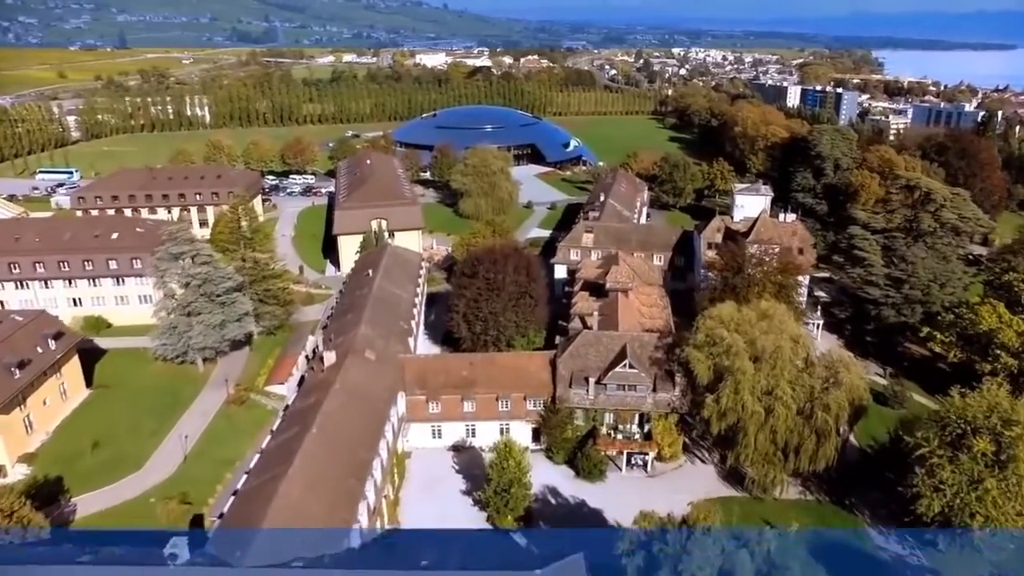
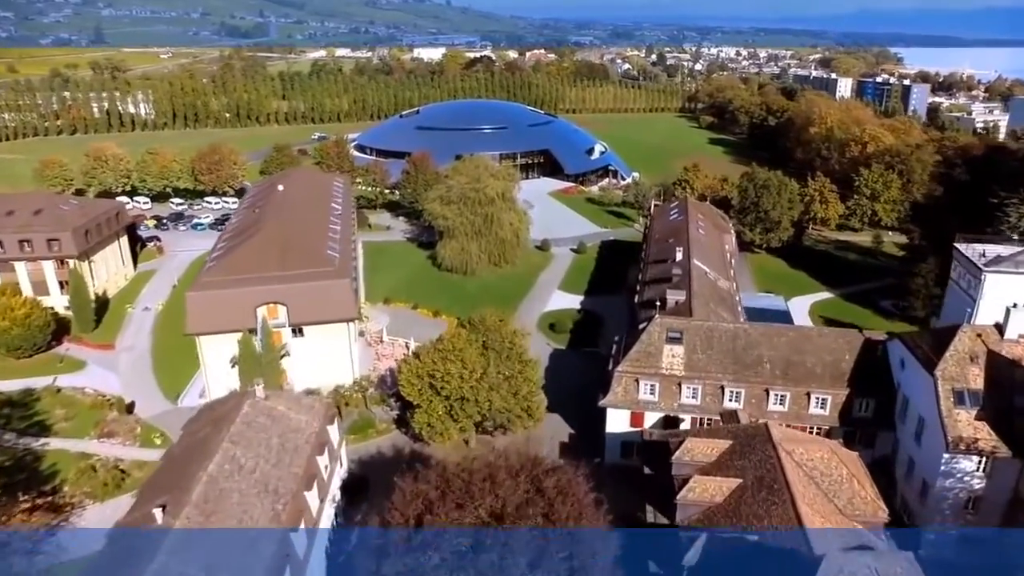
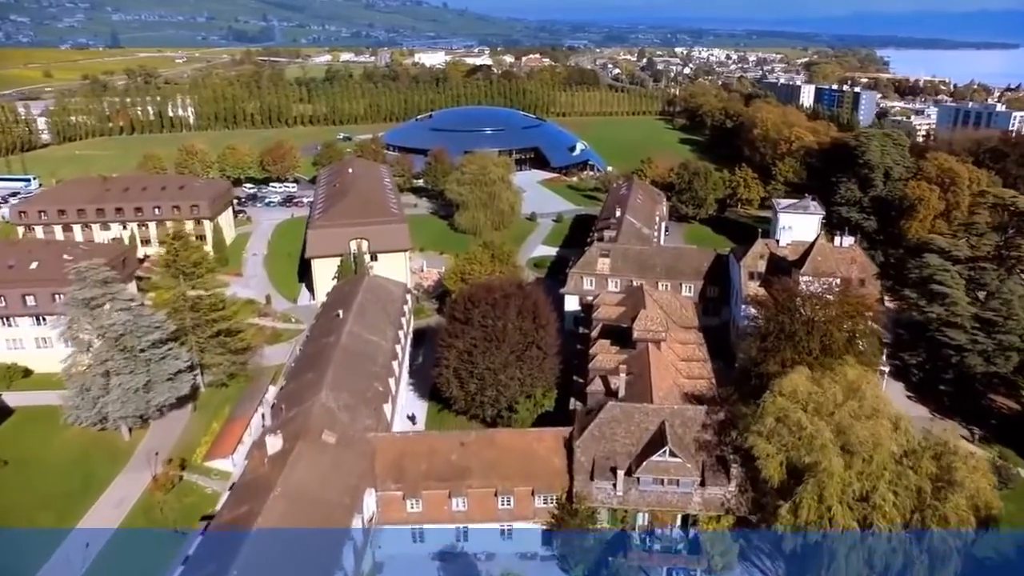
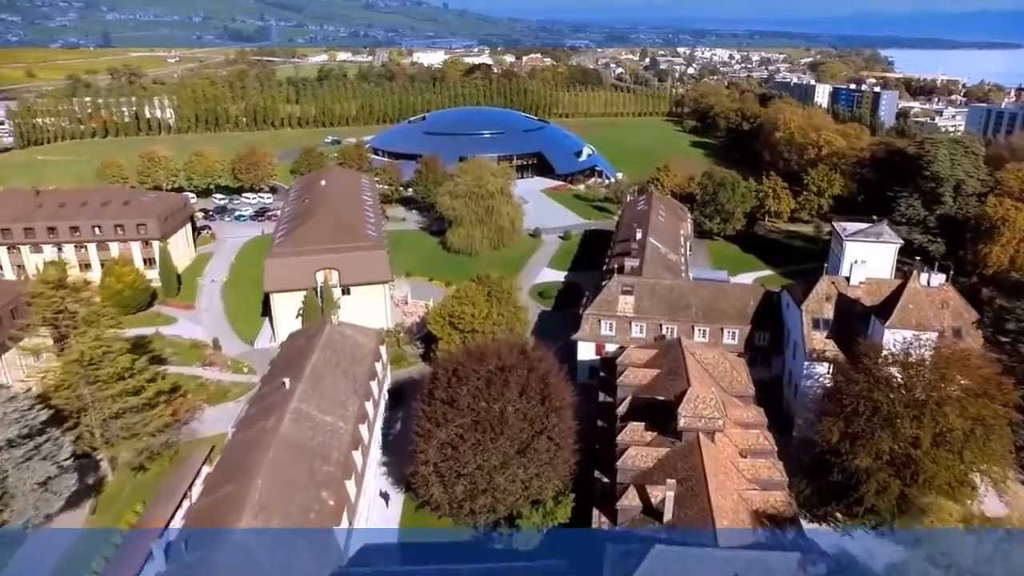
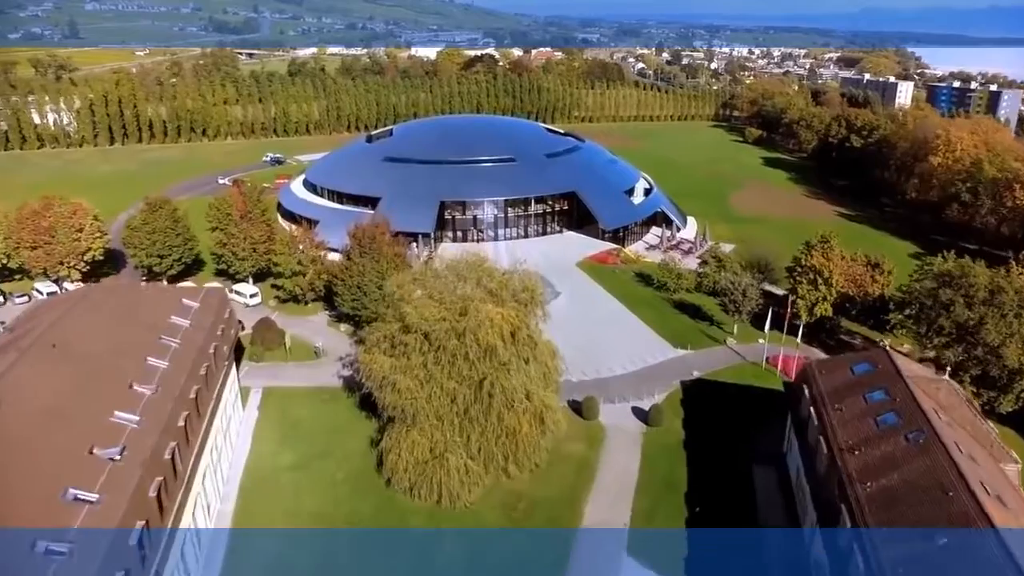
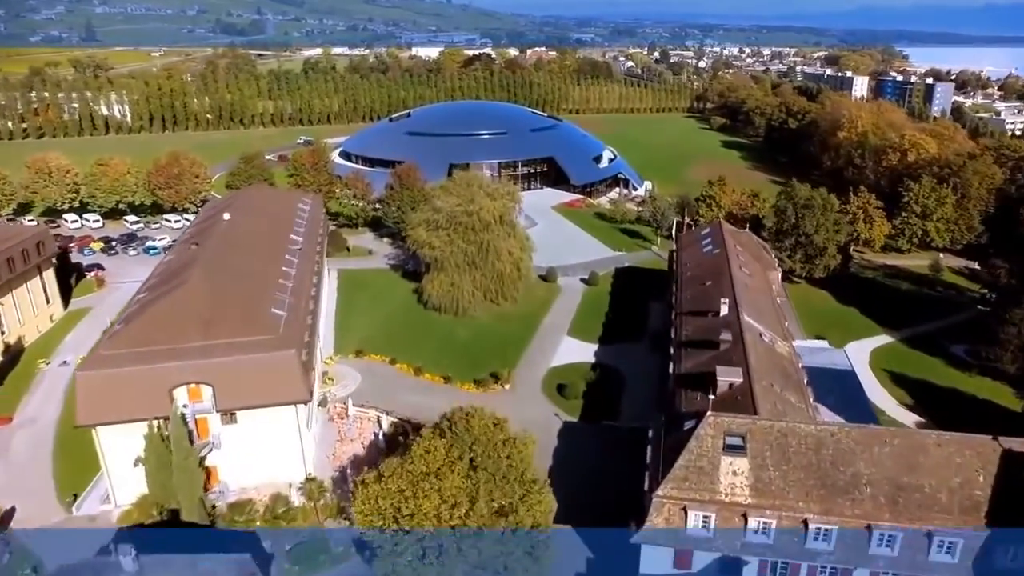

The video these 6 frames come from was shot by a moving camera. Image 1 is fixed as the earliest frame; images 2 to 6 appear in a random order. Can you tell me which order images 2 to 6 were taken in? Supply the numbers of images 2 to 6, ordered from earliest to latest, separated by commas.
3, 4, 2, 6, 5
